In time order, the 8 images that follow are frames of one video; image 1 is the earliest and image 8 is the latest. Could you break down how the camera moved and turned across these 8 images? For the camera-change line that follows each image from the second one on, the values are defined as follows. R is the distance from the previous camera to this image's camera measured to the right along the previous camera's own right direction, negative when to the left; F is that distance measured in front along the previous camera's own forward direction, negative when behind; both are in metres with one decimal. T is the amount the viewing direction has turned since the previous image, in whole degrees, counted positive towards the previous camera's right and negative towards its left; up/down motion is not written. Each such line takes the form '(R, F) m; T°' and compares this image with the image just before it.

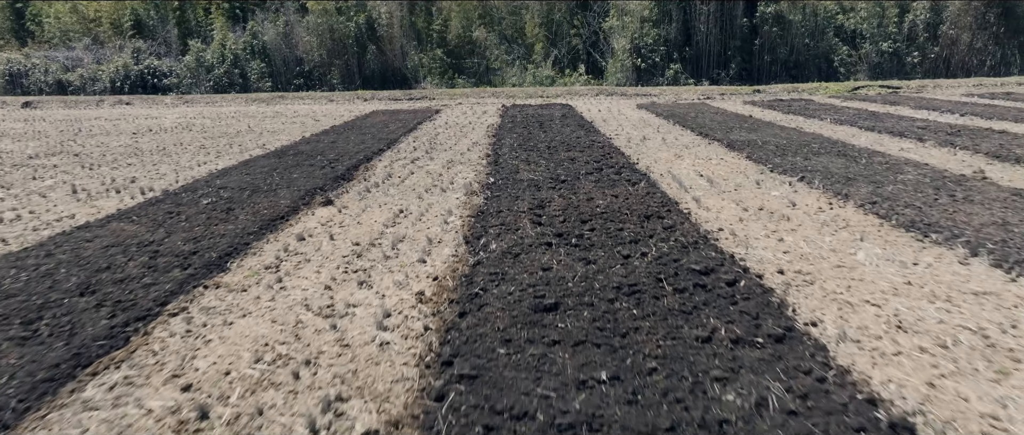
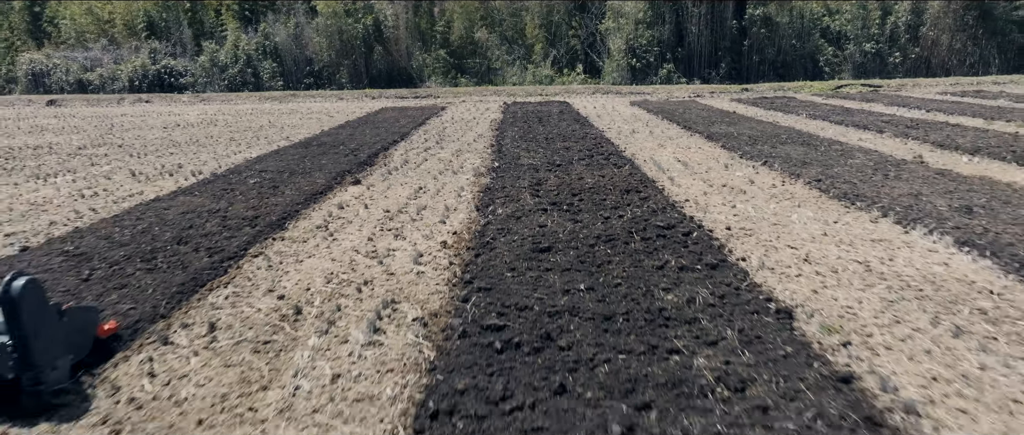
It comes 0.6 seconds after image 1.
(0.0, -1.0) m; 0°
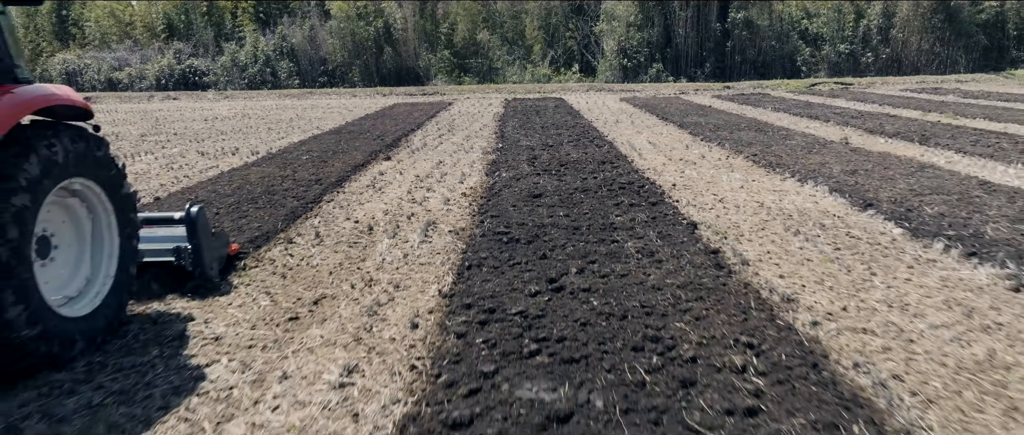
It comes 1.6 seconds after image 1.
(0.0, -1.7) m; 0°
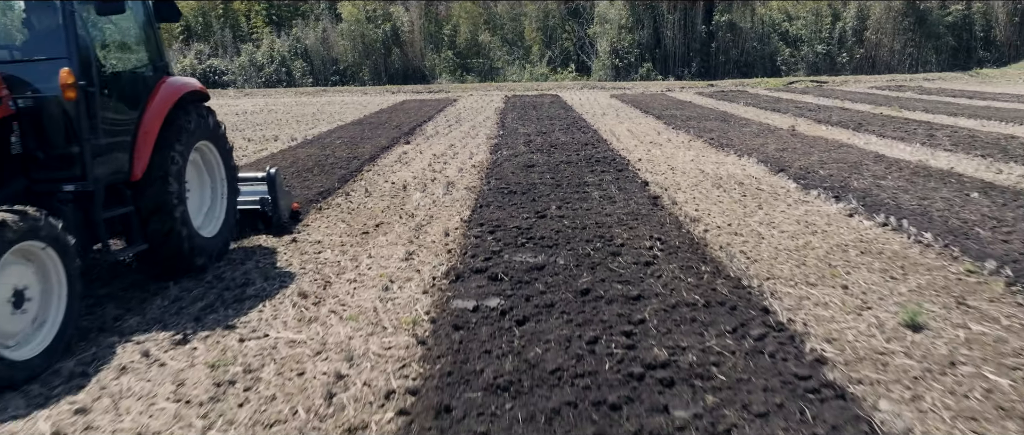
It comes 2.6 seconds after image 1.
(0.0, -1.7) m; 0°
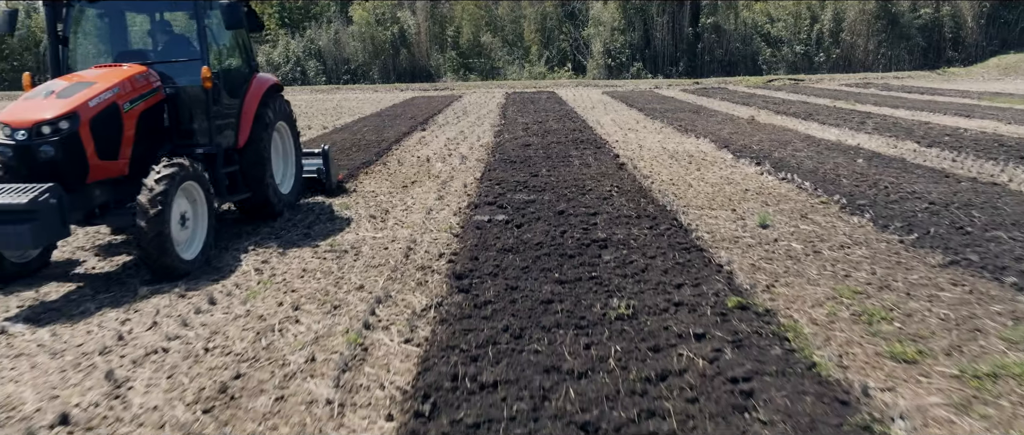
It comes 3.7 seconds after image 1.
(0.0, -1.8) m; 0°
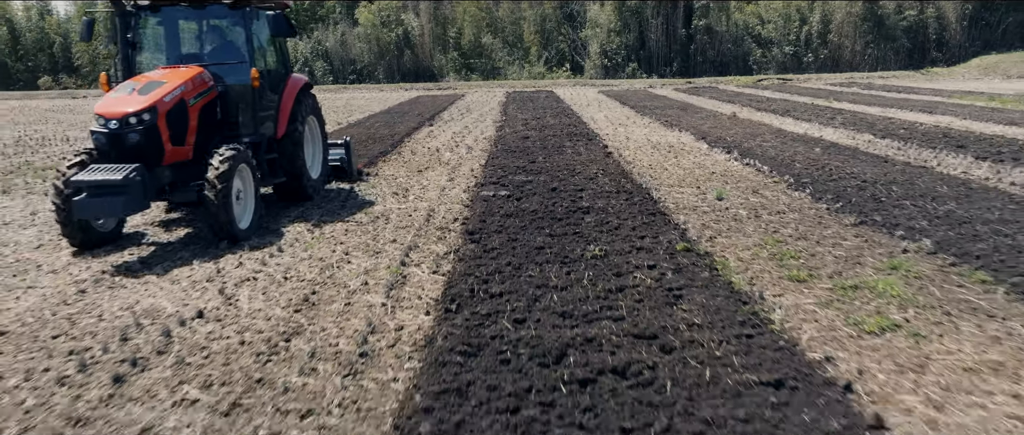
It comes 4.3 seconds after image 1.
(0.0, -1.0) m; 0°
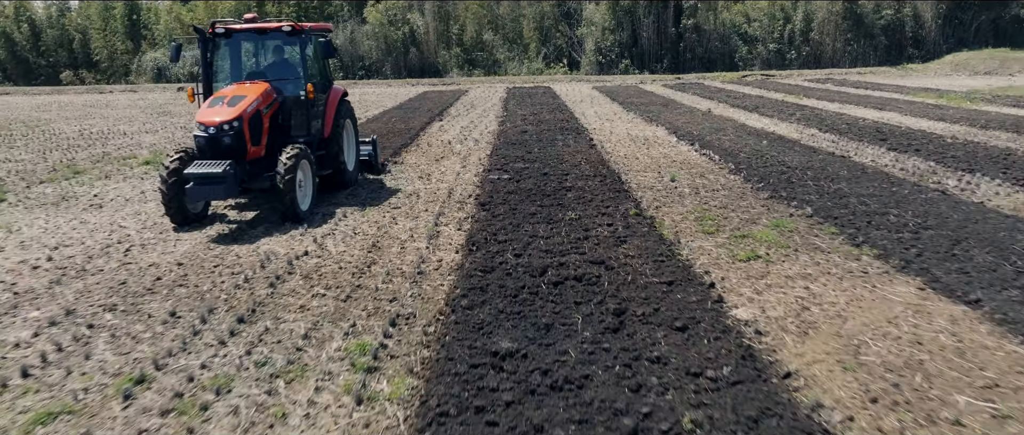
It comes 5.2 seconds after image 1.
(0.0, -1.7) m; 0°
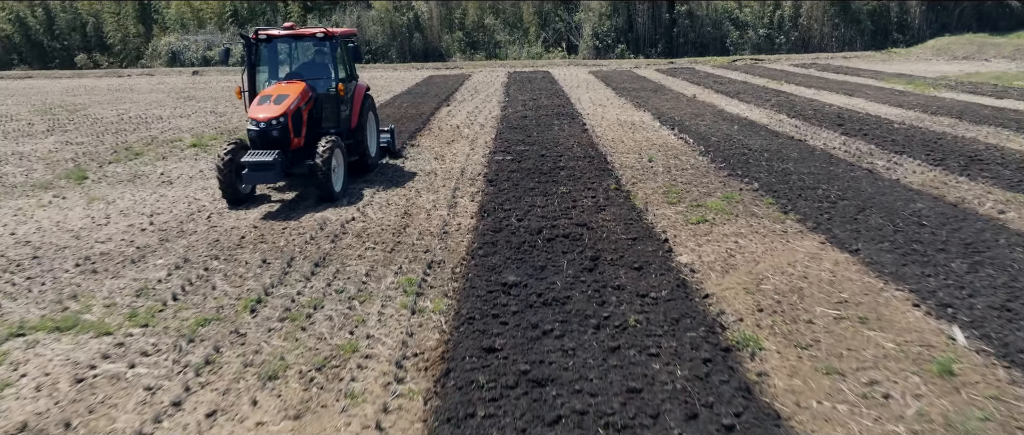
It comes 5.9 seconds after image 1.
(0.0, -1.4) m; 0°
